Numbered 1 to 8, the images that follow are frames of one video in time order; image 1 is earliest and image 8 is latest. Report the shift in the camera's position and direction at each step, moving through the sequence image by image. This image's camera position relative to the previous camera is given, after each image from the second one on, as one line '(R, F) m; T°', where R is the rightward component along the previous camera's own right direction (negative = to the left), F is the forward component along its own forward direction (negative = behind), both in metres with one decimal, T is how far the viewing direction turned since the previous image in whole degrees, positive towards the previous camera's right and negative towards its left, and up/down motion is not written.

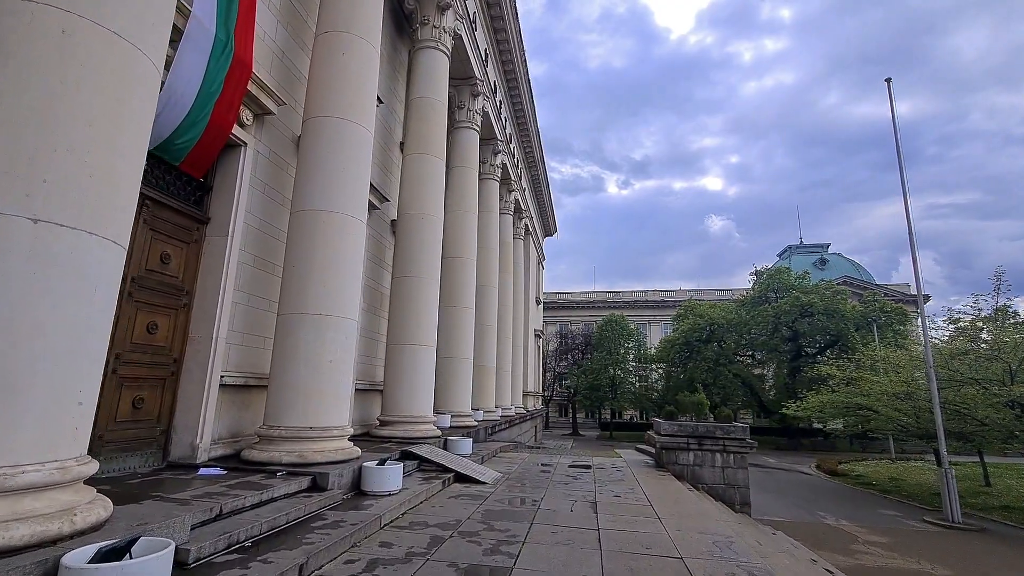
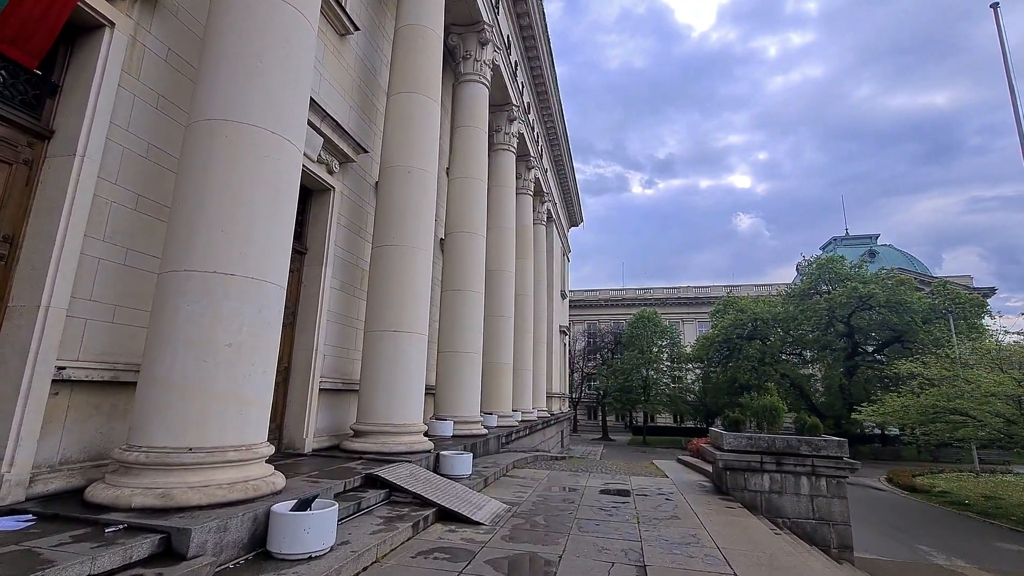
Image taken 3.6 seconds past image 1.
(+0.3, +2.8) m; -3°
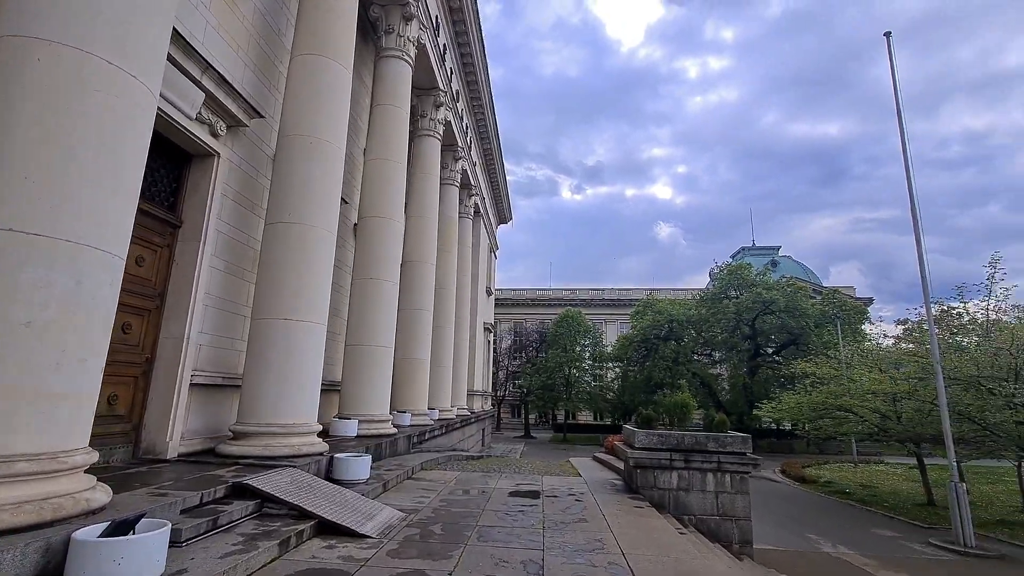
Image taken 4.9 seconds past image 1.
(+0.3, +0.6) m; +8°
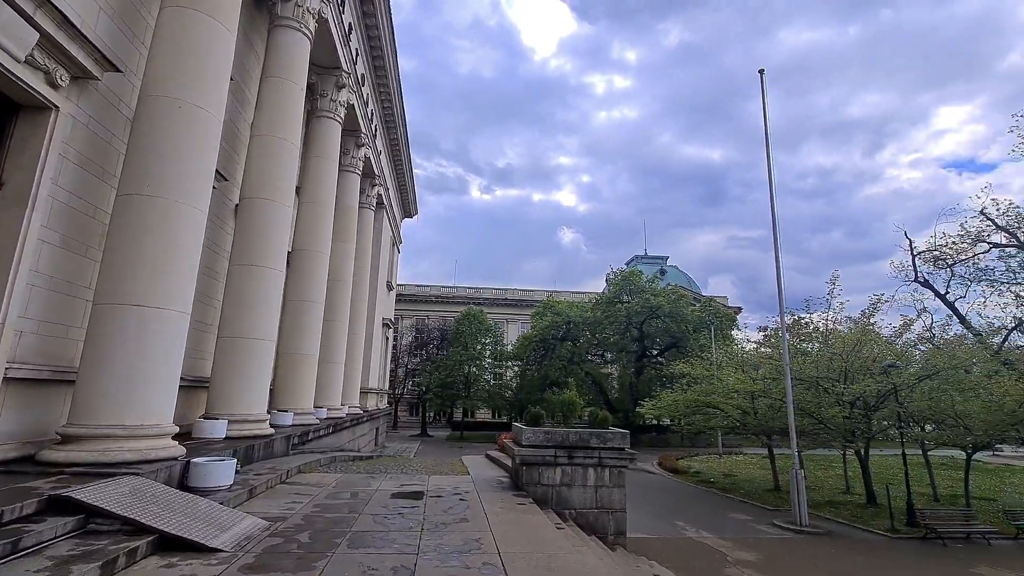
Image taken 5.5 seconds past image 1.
(+0.2, +0.1) m; +11°
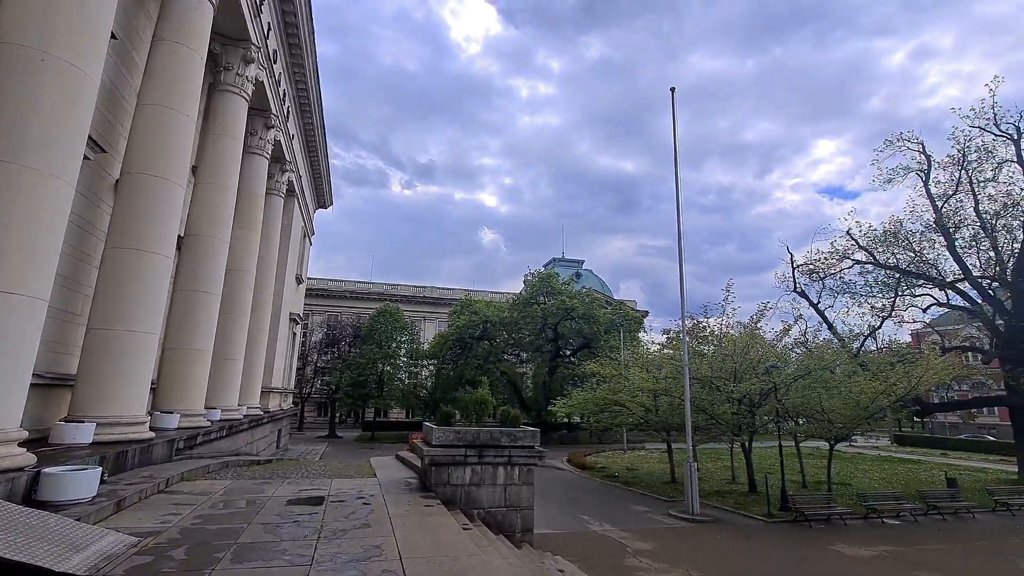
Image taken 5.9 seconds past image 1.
(+0.1, +0.1) m; +10°
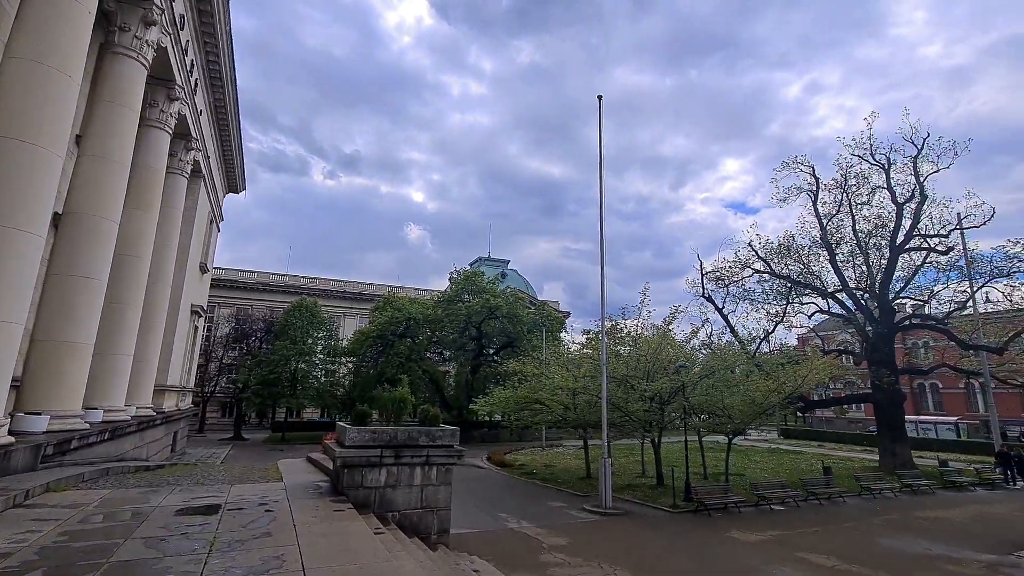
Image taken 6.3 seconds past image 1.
(0.0, +0.1) m; +9°
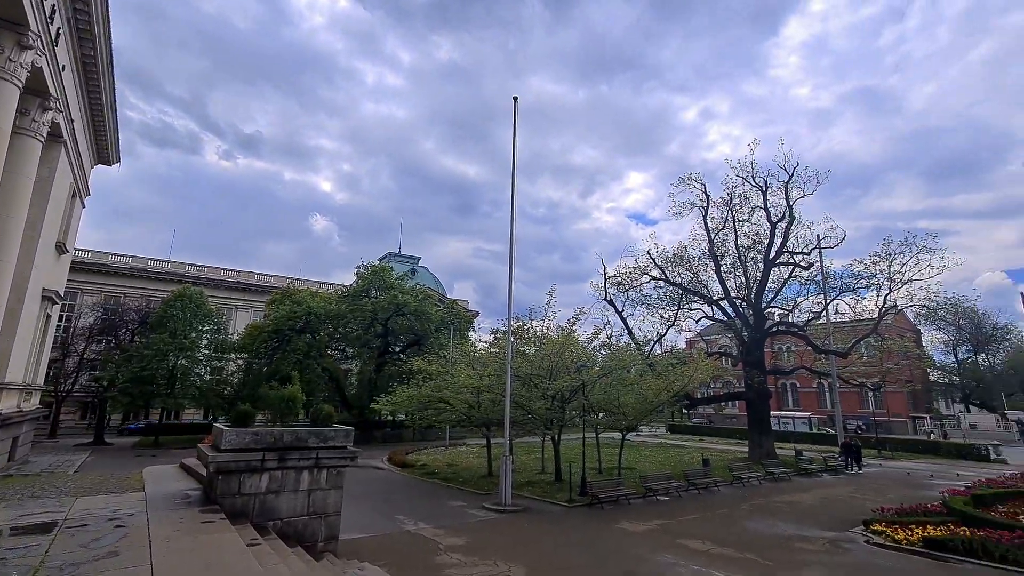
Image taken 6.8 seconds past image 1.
(+0.1, +0.1) m; +11°
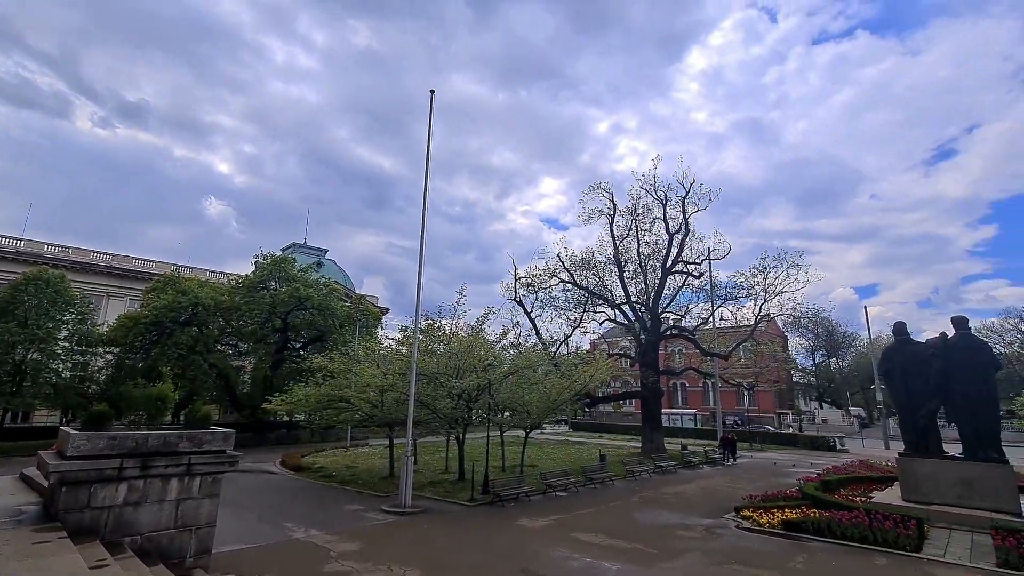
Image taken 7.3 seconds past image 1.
(+0.1, +0.1) m; +10°
